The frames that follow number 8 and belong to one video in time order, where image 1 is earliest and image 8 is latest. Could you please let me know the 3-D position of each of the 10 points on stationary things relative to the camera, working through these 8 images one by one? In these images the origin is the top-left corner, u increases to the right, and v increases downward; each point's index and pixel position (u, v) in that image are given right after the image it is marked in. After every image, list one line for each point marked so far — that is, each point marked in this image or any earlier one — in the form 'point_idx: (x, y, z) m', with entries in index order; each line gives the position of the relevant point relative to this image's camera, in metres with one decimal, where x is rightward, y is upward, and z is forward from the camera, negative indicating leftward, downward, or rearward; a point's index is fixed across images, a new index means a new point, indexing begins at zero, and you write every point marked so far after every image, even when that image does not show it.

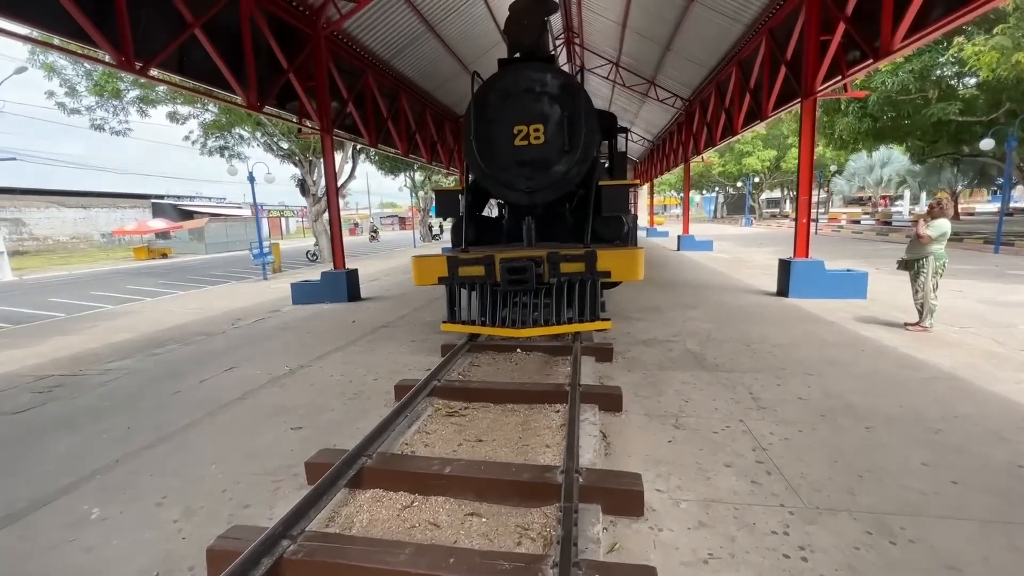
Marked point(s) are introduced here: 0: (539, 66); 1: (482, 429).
0: (+0.3, +2.4, +5.0) m
1: (-0.2, -0.9, +3.1) m
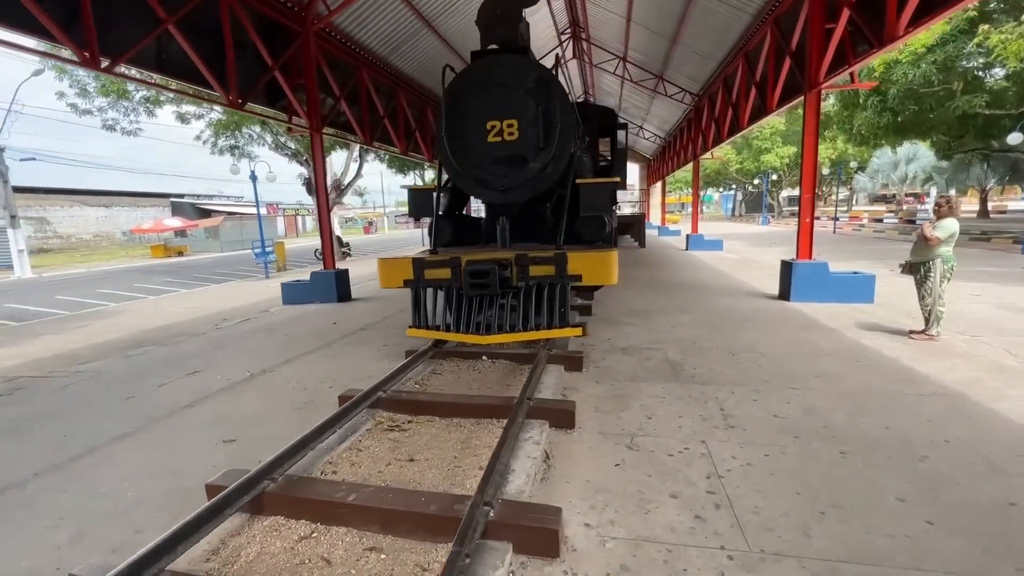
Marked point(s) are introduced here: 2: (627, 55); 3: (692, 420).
0: (0.0, +2.3, +4.8) m
1: (-0.6, -1.0, +2.8) m
2: (+3.9, +7.7, +15.6) m
3: (+1.2, -0.9, +3.2) m
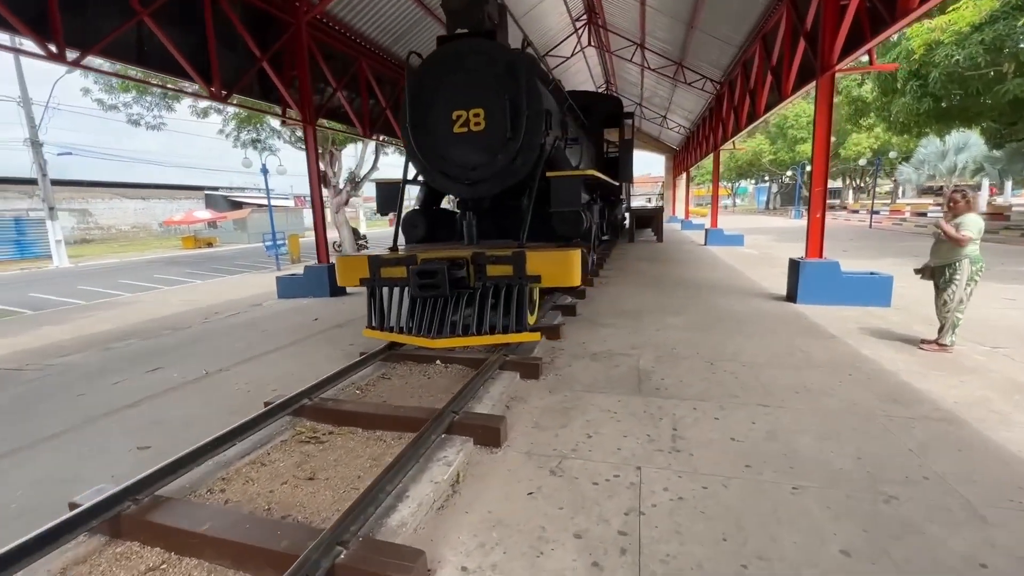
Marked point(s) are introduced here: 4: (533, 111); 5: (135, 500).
0: (-0.3, +2.3, +4.5) m
1: (-1.0, -1.0, +2.6) m
2: (+4.3, +7.8, +15.0) m
3: (+0.8, -0.9, +2.9) m
4: (+0.2, +1.7, +4.5) m
5: (-1.7, -1.0, +2.1) m
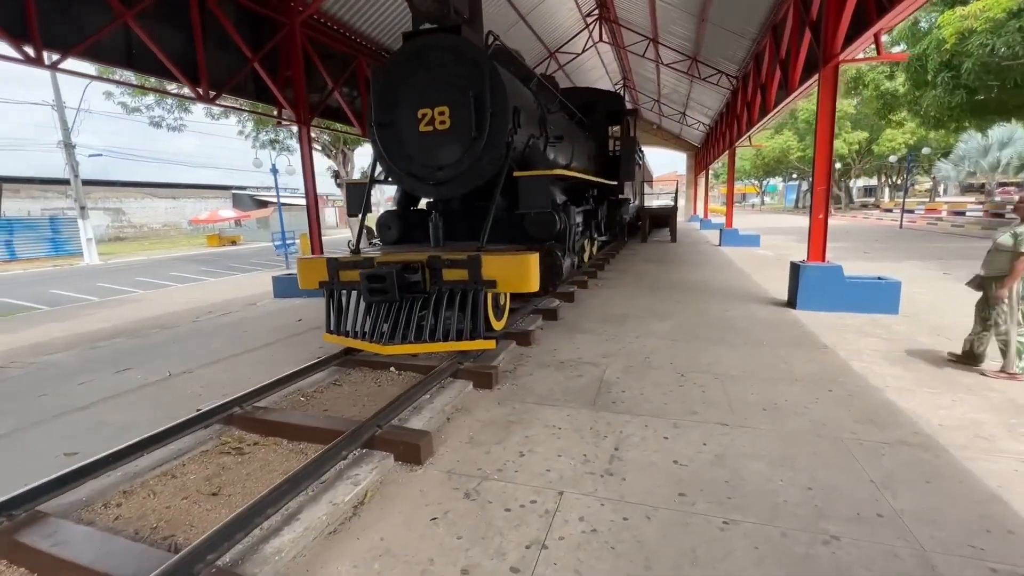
0: (-0.6, +2.3, +4.3) m
1: (-1.5, -1.0, +2.5) m
2: (+4.5, +7.8, +14.6) m
3: (+0.3, -1.0, +2.7) m
4: (-0.1, +1.6, +4.3) m
5: (-2.2, -1.0, +2.0) m
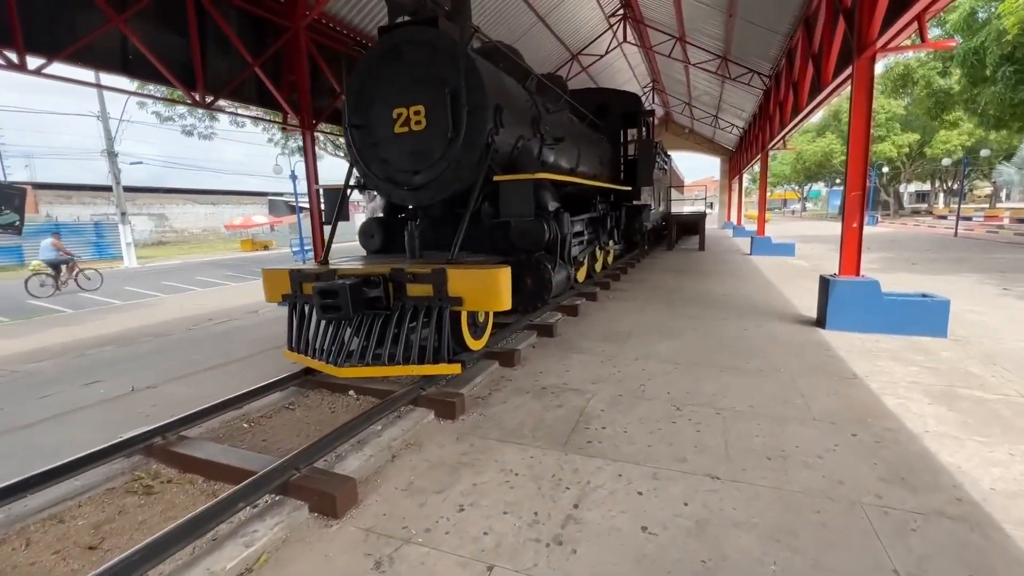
0: (-0.8, +2.2, +4.0) m
1: (-1.8, -1.1, +2.2) m
2: (+5.1, +7.5, +13.9) m
3: (0.0, -1.1, +2.2) m
4: (-0.3, +1.5, +3.9) m
5: (-2.5, -1.1, +1.8) m
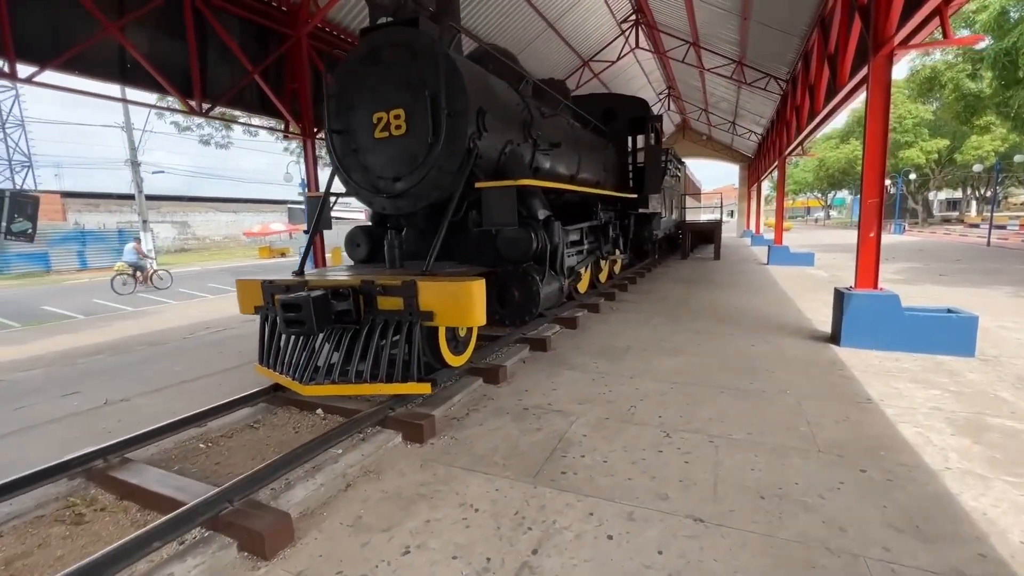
0: (-0.9, +2.1, +3.8) m
1: (-2.0, -1.2, +2.0) m
2: (+5.4, +7.2, +13.6) m
3: (-0.2, -1.2, +2.0) m
4: (-0.4, +1.4, +3.7) m
5: (-2.7, -1.1, +1.6) m
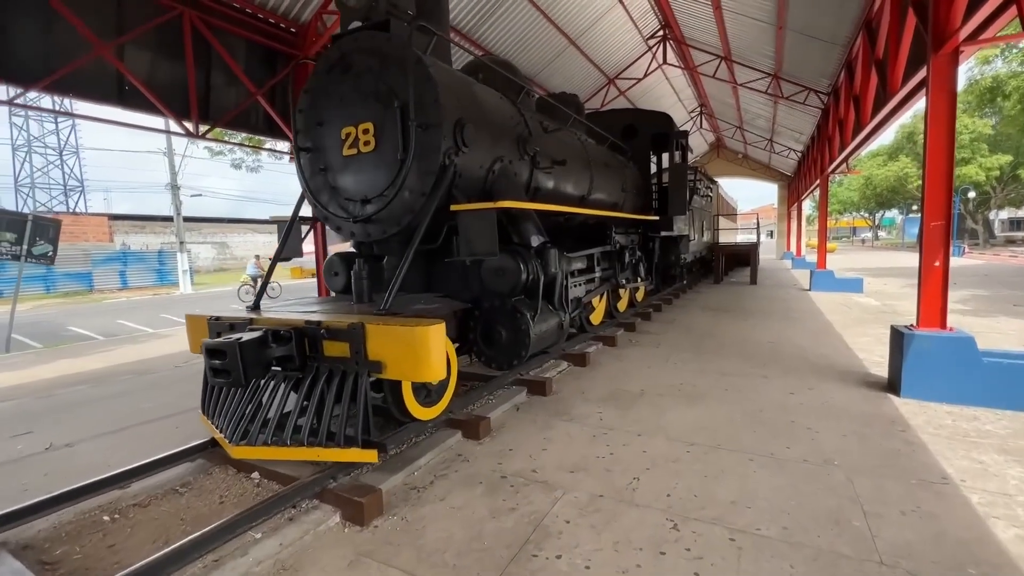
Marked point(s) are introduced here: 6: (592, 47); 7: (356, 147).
0: (-1.0, +1.8, +3.4) m
1: (-2.3, -1.4, +1.5) m
2: (+6.0, +6.4, +12.9) m
3: (-0.5, -1.4, +1.3) m
4: (-0.6, +1.1, +3.2) m
5: (-3.0, -1.3, +1.2) m
6: (+2.2, +6.6, +12.9) m
7: (-1.1, +1.0, +3.4) m
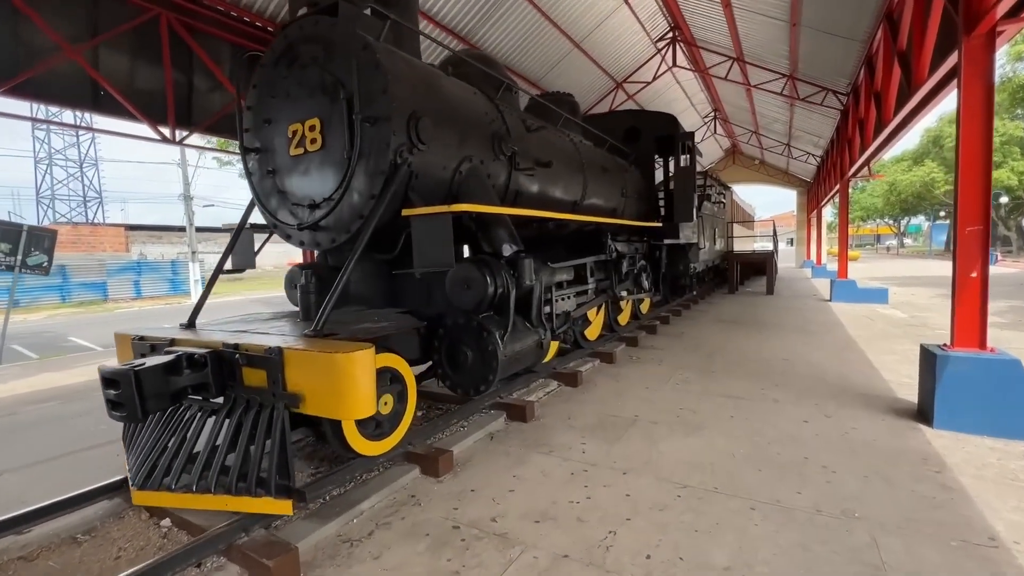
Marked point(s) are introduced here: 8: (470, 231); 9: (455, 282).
0: (-1.2, +1.7, +3.0) m
1: (-2.6, -1.4, +1.2) m
2: (+6.1, +6.2, +12.4) m
3: (-0.8, -1.4, +0.9) m
4: (-0.8, +1.0, +2.8) m
5: (-3.3, -1.3, +0.8) m
6: (+2.3, +6.3, +12.5) m
7: (-1.4, +0.9, +3.1) m
8: (-0.3, +0.4, +3.3) m
9: (-0.4, 0.0, +3.0) m
